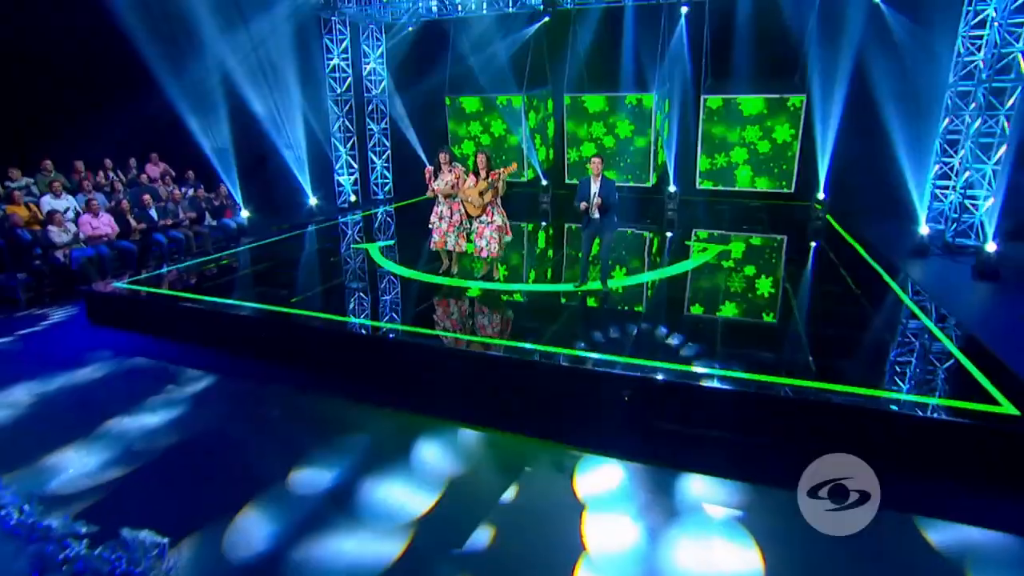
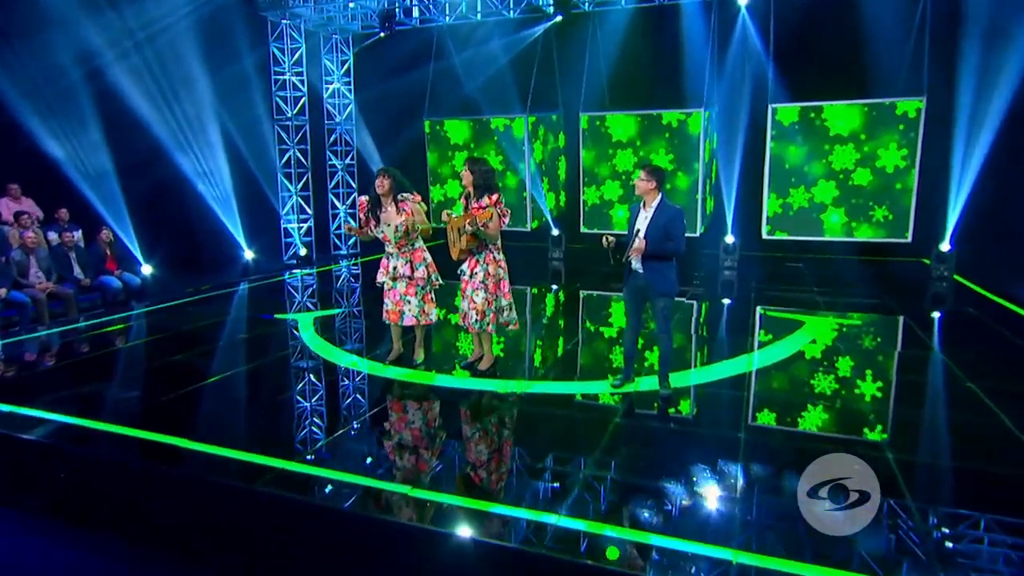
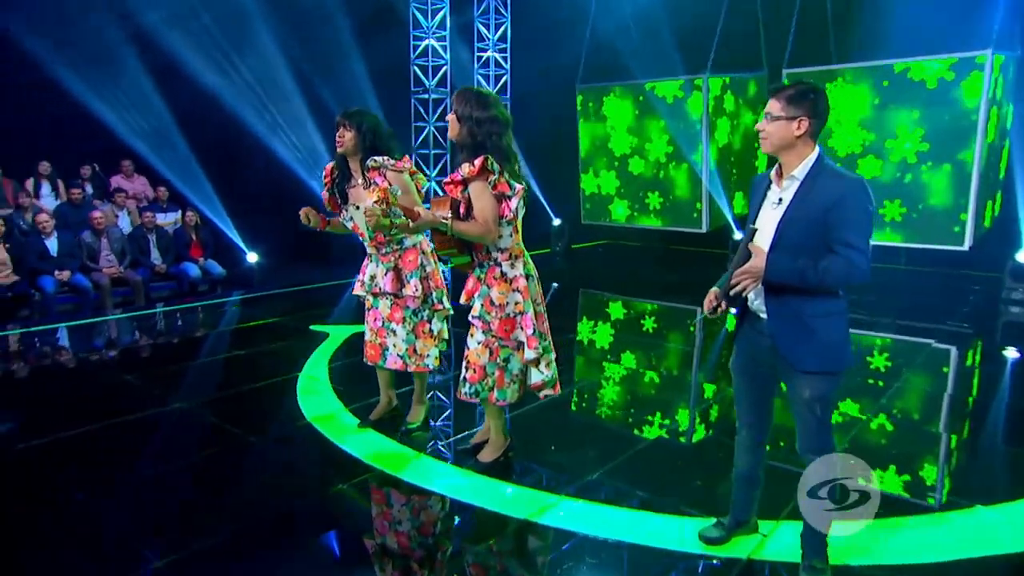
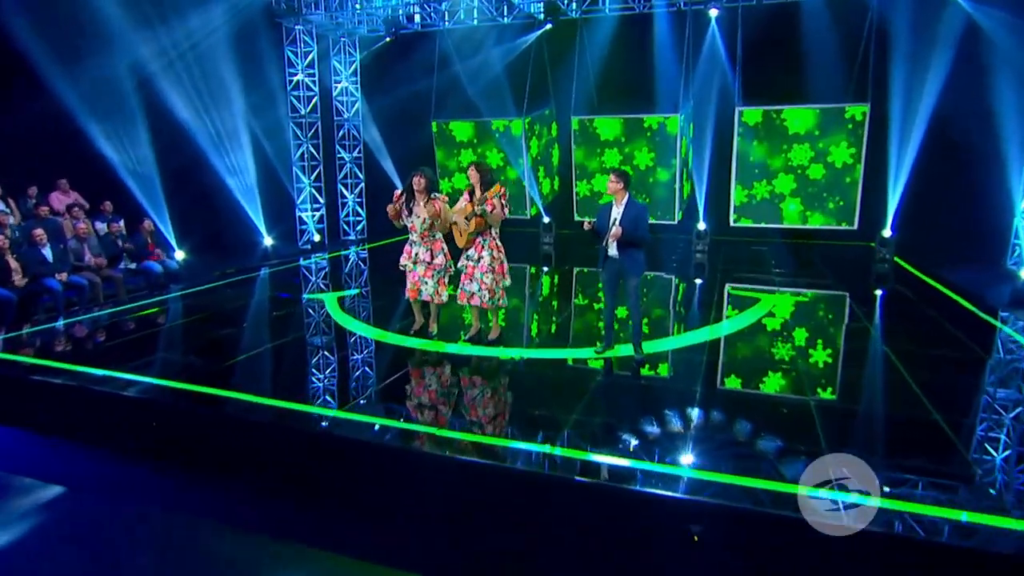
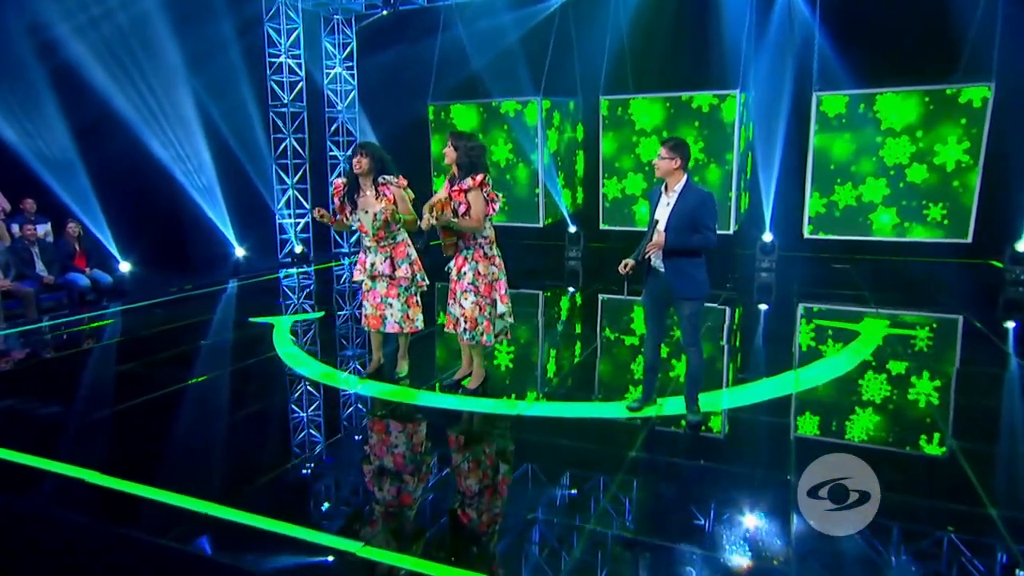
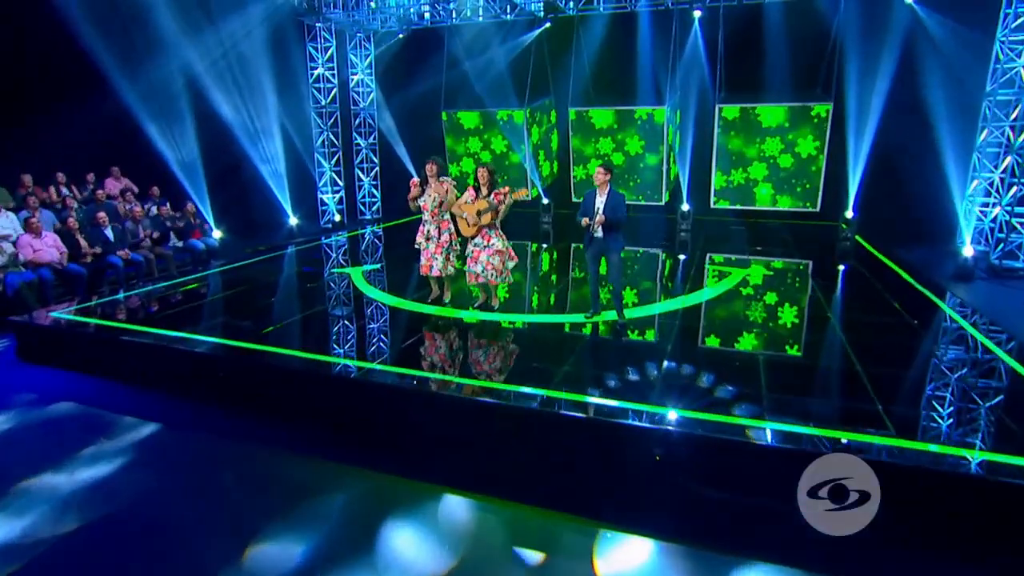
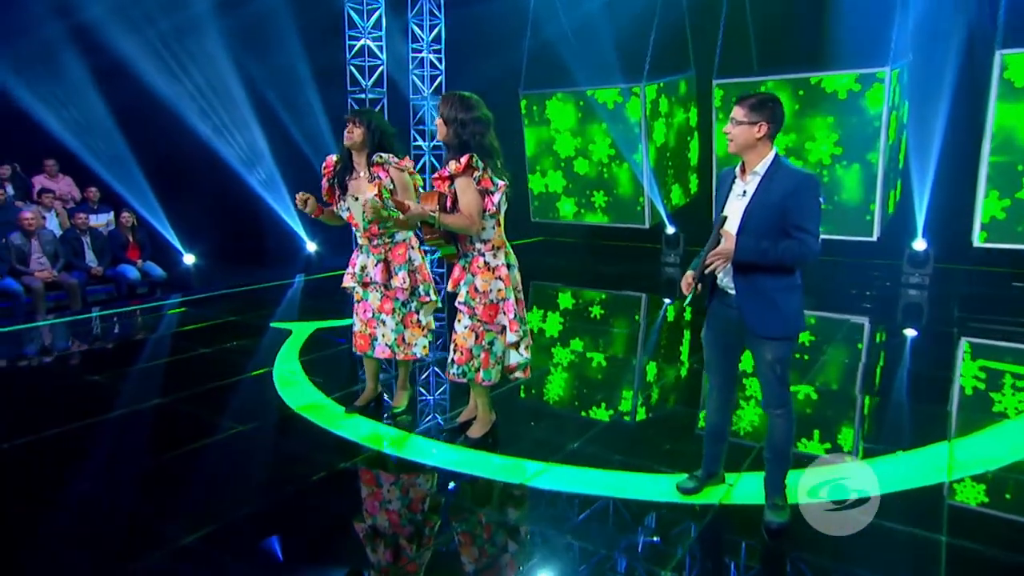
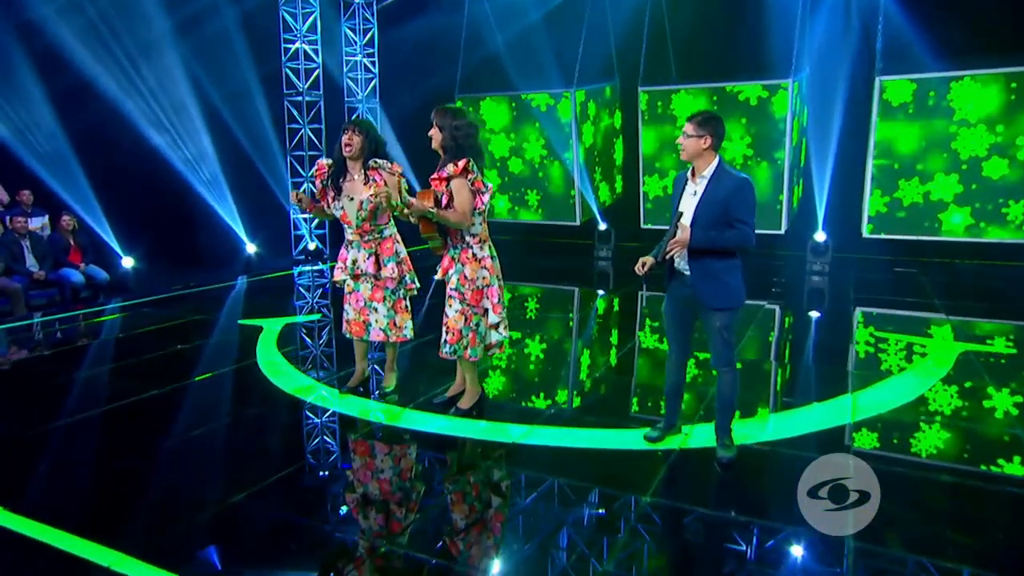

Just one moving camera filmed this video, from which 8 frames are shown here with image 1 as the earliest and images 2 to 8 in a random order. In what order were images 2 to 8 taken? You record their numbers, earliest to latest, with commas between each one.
6, 4, 2, 5, 8, 7, 3
